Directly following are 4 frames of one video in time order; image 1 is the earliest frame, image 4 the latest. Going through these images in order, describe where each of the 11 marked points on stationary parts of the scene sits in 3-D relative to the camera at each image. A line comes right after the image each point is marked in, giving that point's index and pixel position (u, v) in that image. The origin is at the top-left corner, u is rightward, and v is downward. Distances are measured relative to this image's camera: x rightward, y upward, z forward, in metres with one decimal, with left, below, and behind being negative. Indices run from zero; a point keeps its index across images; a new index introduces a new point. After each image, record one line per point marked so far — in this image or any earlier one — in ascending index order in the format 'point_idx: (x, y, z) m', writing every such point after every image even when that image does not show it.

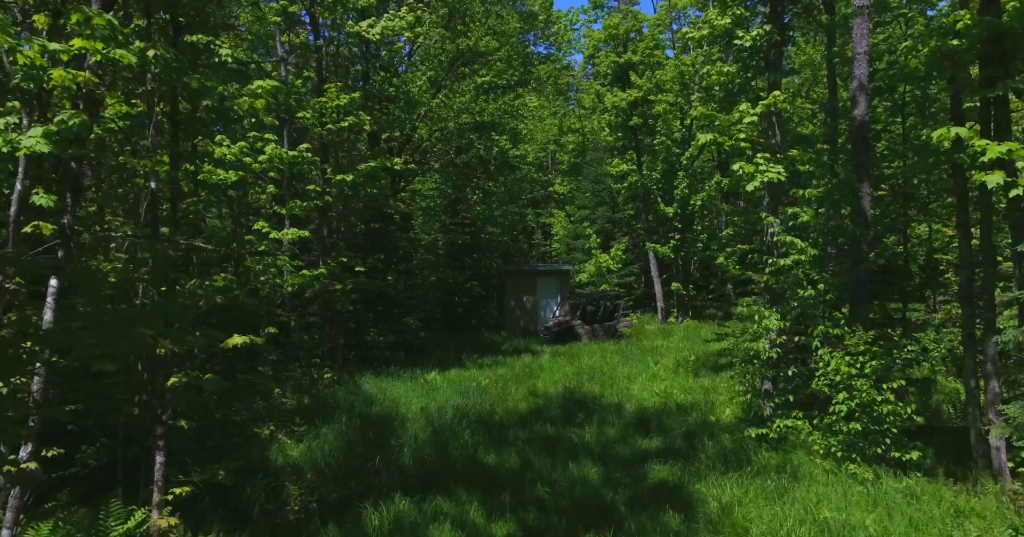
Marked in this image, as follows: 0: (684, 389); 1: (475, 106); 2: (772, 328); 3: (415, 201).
0: (+2.6, -1.8, +10.9) m
1: (-0.8, +3.9, +17.3) m
2: (+2.6, -0.6, +7.3) m
3: (-2.5, +1.8, +18.9) m
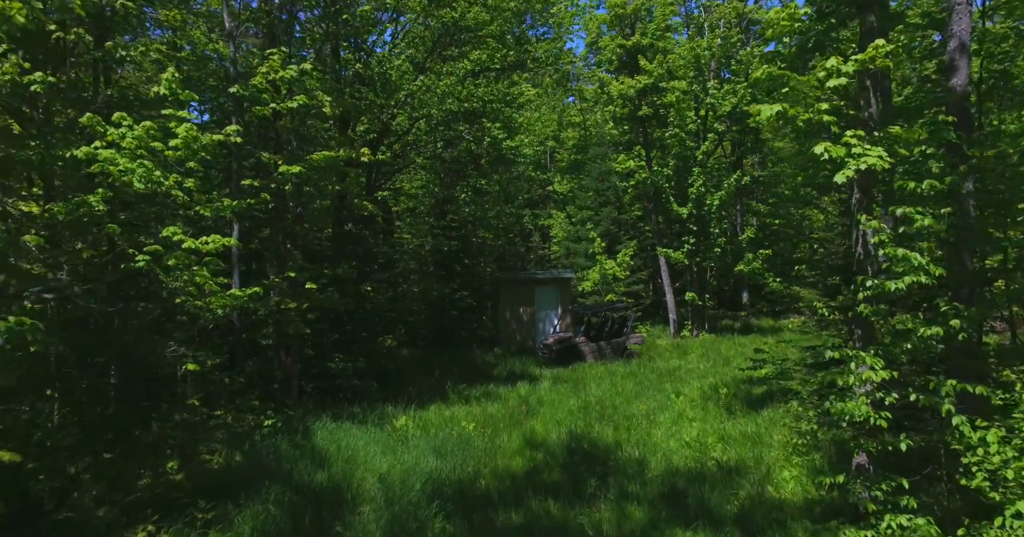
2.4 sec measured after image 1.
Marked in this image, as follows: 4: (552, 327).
0: (+2.5, -2.0, +8.6) m
1: (-1.0, +3.6, +15.0) m
2: (+2.5, -0.8, +5.0) m
3: (-2.6, +1.6, +16.6) m
4: (+1.0, -1.5, +18.7) m
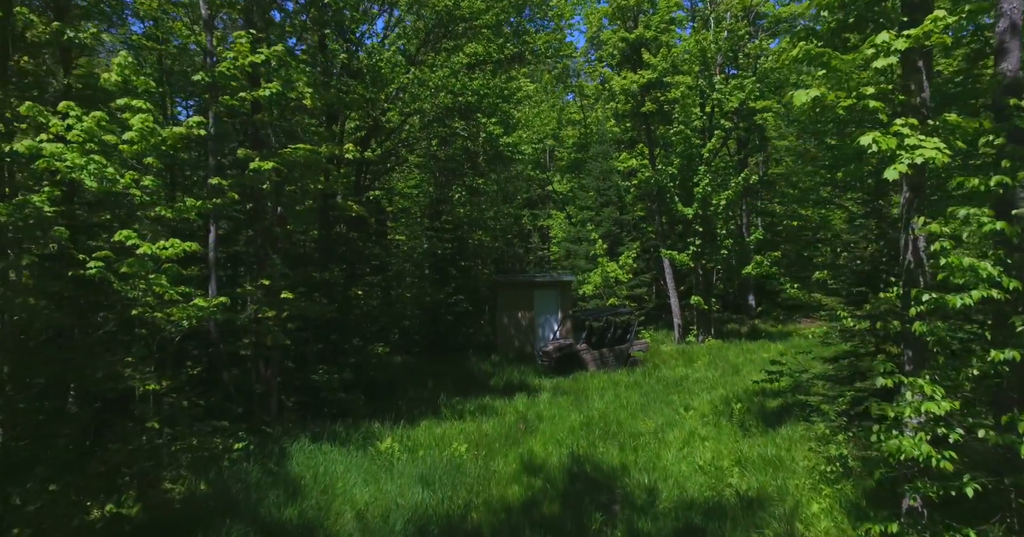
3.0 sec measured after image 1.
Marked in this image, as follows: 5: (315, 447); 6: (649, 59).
0: (+2.4, -2.1, +7.8) m
1: (-1.0, +3.6, +14.2) m
2: (+2.5, -0.8, +4.3) m
3: (-2.7, +1.5, +15.8) m
4: (+1.0, -1.6, +18.0) m
5: (-2.2, -2.0, +8.0) m
6: (+3.4, +5.1, +17.8) m
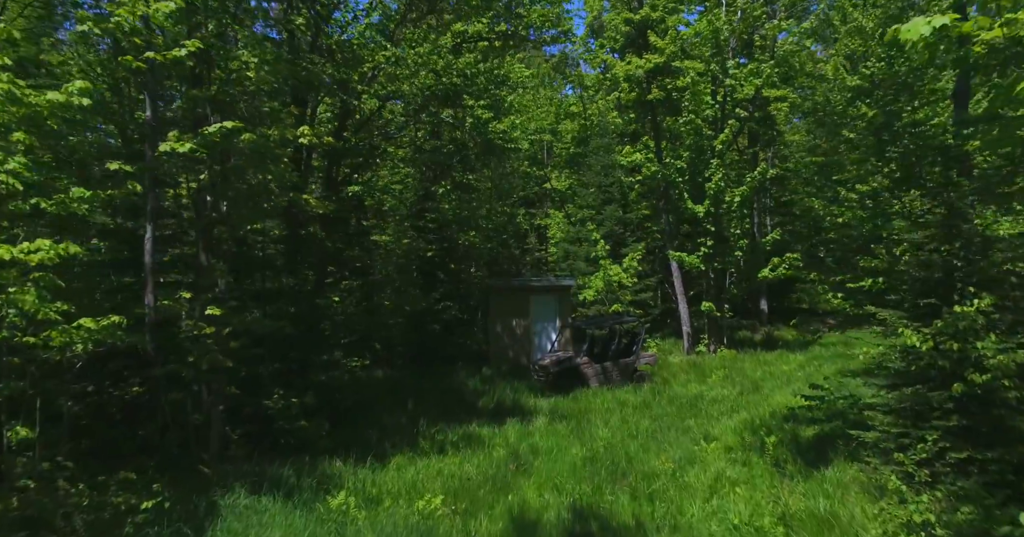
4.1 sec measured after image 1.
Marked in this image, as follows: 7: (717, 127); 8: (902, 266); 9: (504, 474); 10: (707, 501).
0: (+2.3, -2.1, +6.2) m
1: (-1.1, +3.5, +12.6) m
2: (+2.4, -0.9, +2.7) m
3: (-2.8, +1.4, +14.2) m
4: (+0.8, -1.6, +16.4) m
5: (-2.3, -2.0, +6.4) m
6: (+3.2, +5.1, +16.2) m
7: (+5.1, +3.5, +18.0) m
8: (+3.9, 0.0, +7.2) m
9: (-0.1, -2.2, +7.7) m
10: (+1.8, -2.2, +6.9) m
